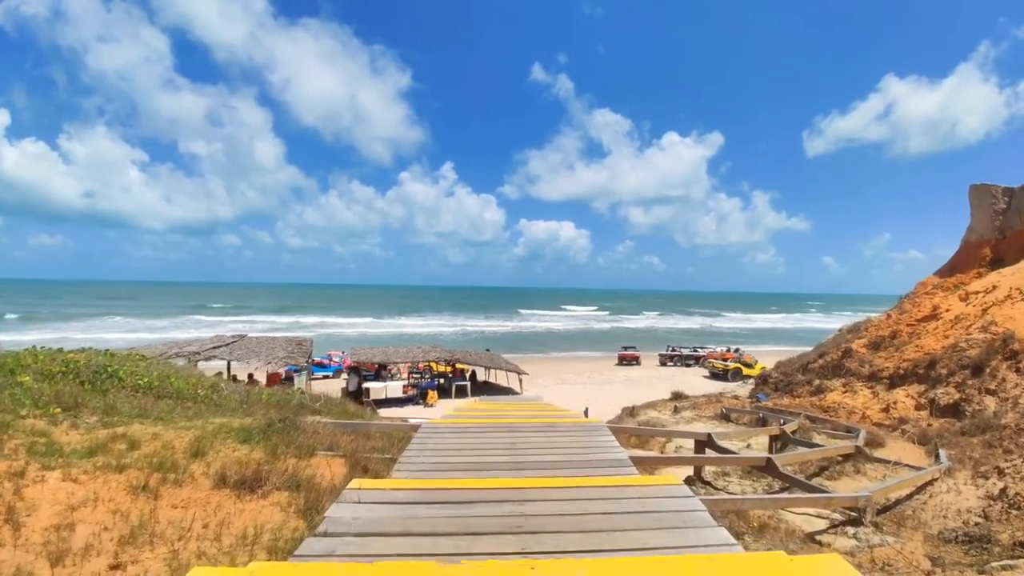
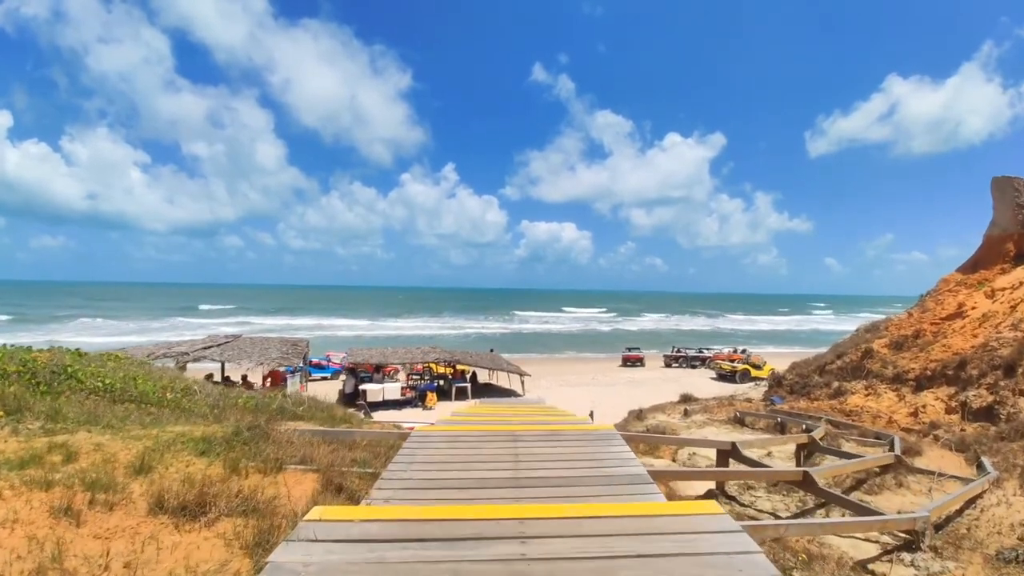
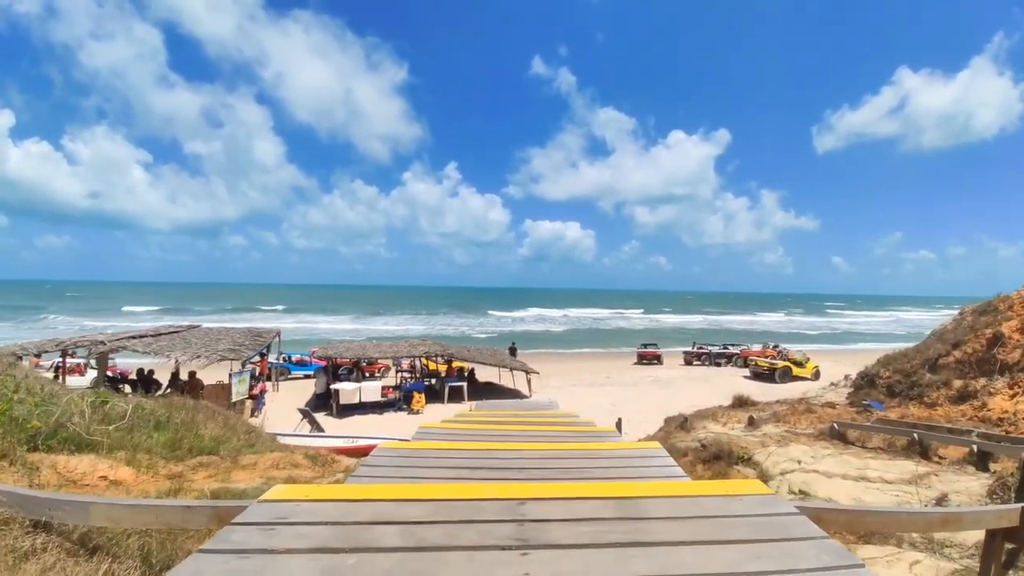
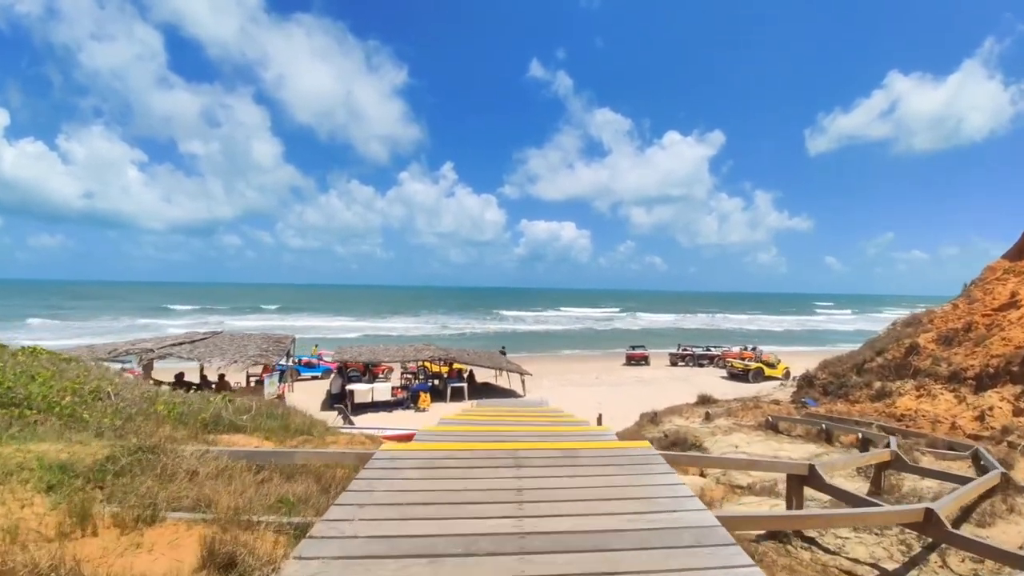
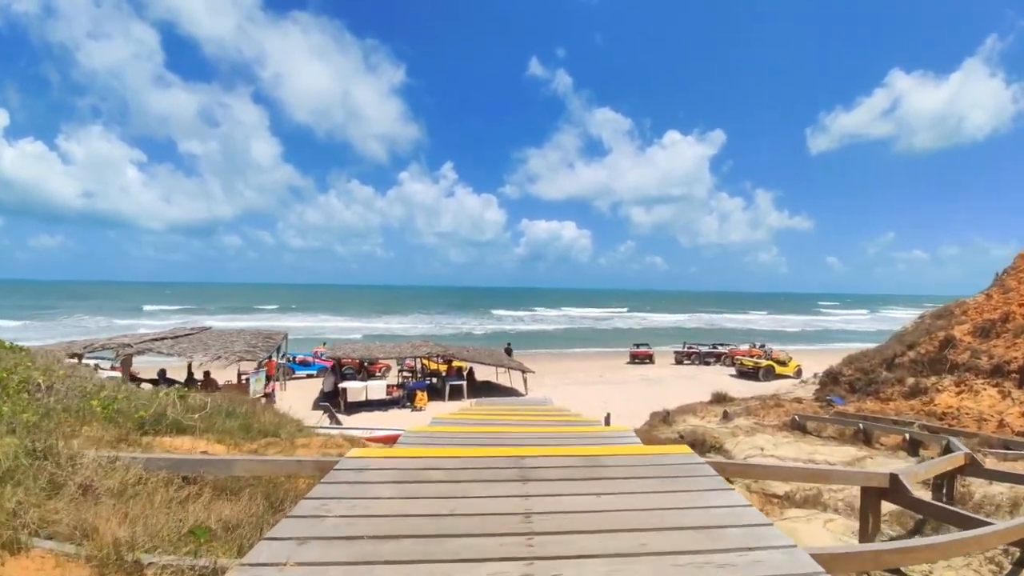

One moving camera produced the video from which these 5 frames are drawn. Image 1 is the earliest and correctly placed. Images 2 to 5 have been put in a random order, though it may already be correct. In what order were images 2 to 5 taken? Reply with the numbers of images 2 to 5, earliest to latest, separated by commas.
2, 4, 5, 3
